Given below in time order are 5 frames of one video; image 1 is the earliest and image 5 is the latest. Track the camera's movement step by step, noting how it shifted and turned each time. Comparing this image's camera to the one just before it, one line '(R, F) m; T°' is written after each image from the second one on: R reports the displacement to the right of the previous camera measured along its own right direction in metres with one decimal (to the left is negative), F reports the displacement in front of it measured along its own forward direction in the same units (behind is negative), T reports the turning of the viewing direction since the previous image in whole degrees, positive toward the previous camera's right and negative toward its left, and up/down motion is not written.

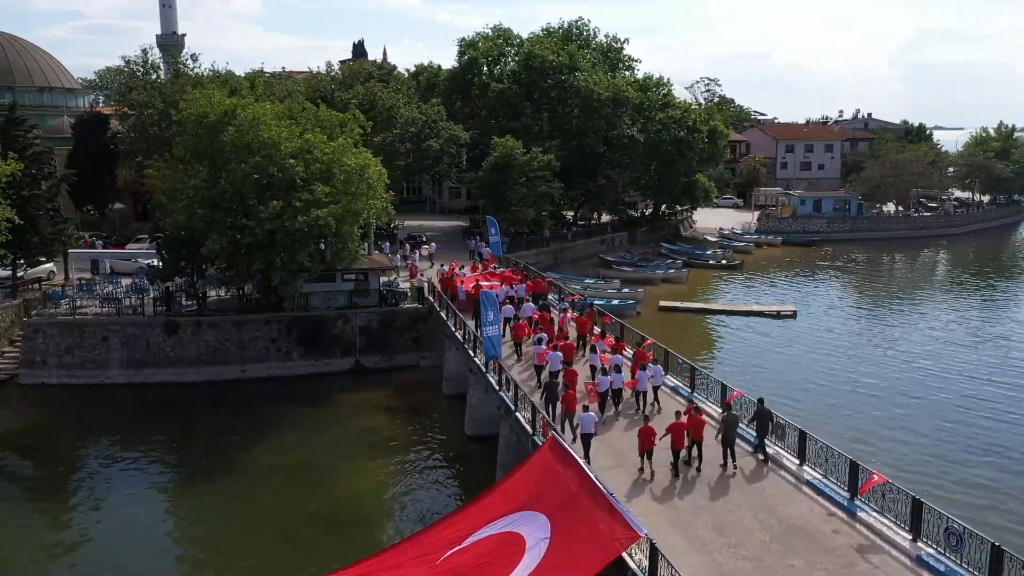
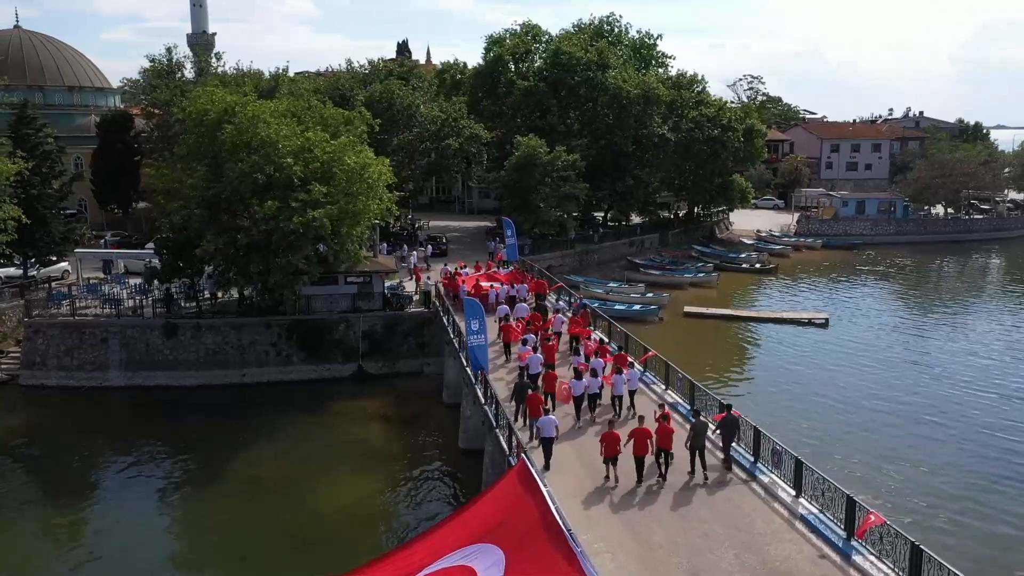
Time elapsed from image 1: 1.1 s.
(+1.4, +1.3) m; -3°
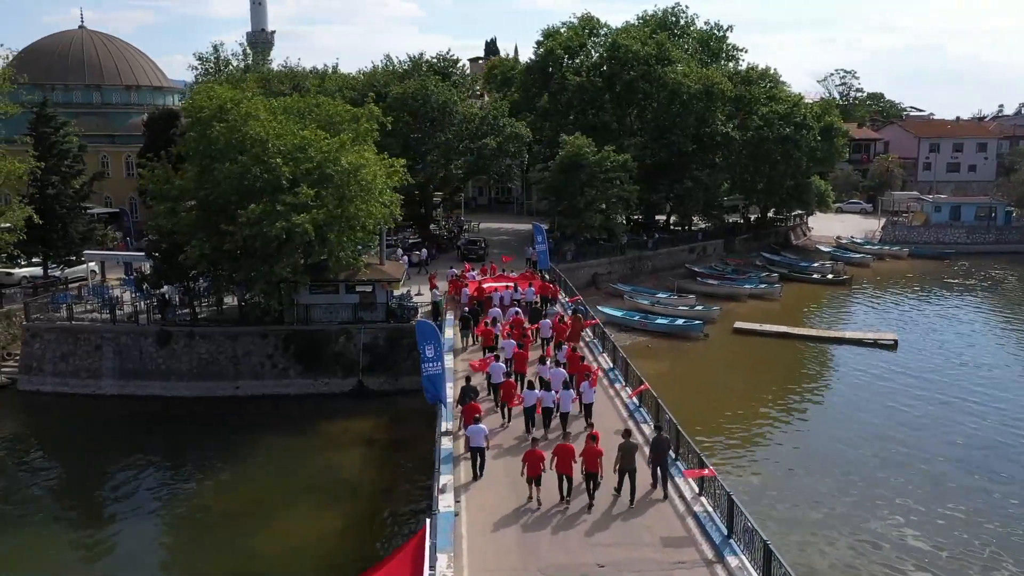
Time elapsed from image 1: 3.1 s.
(+2.7, +2.8) m; -6°
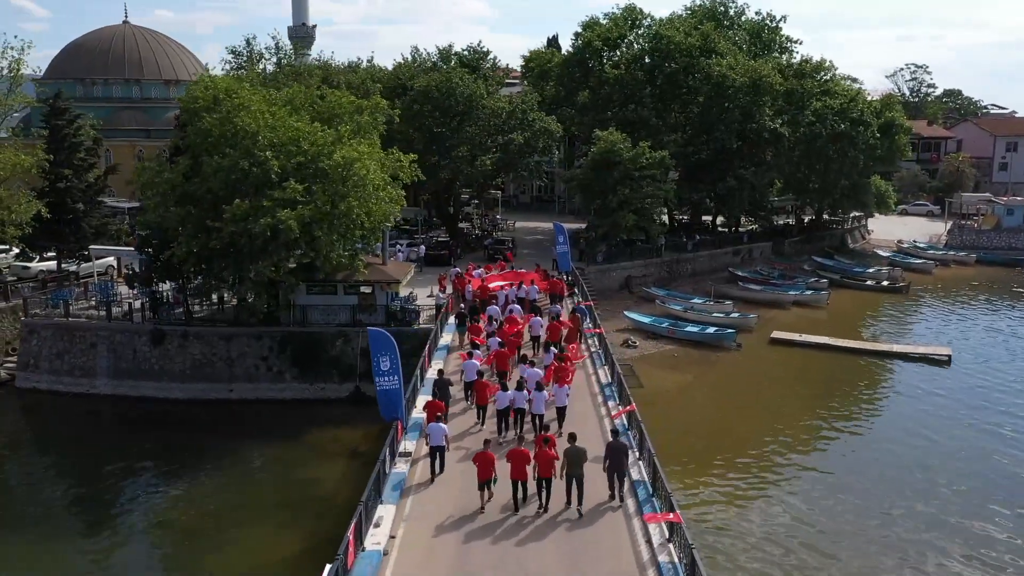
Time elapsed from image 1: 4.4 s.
(+1.8, +1.9) m; -4°
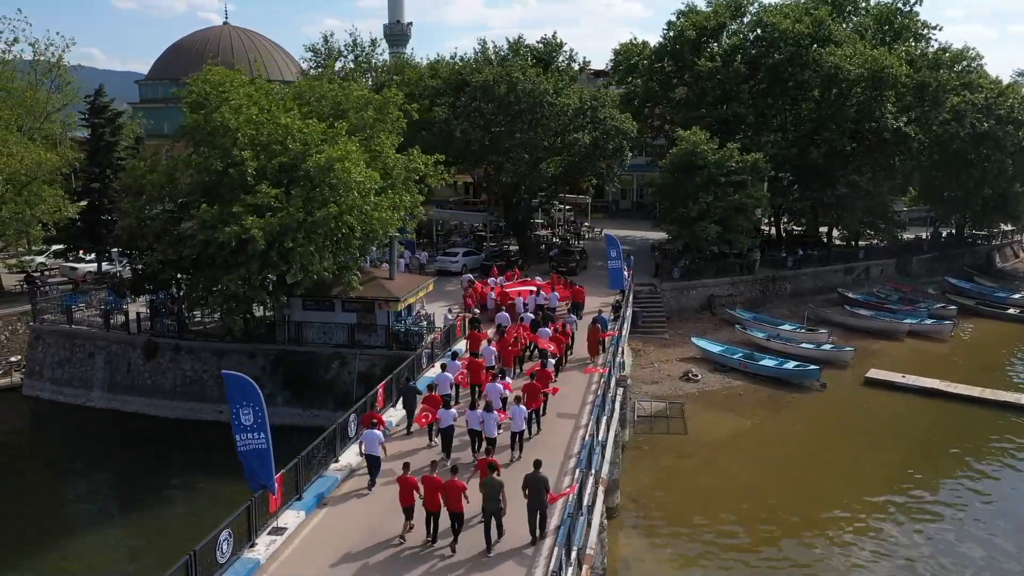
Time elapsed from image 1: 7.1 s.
(+3.5, +4.1) m; -10°
